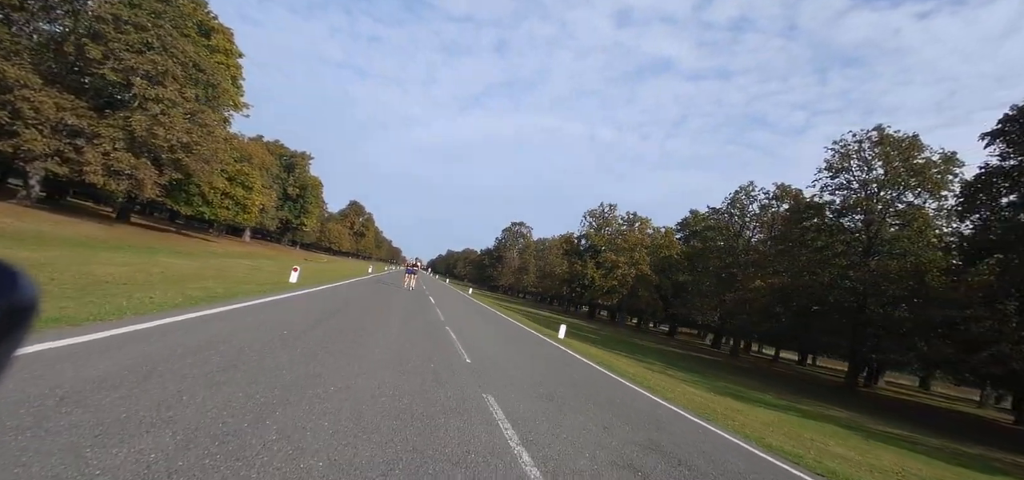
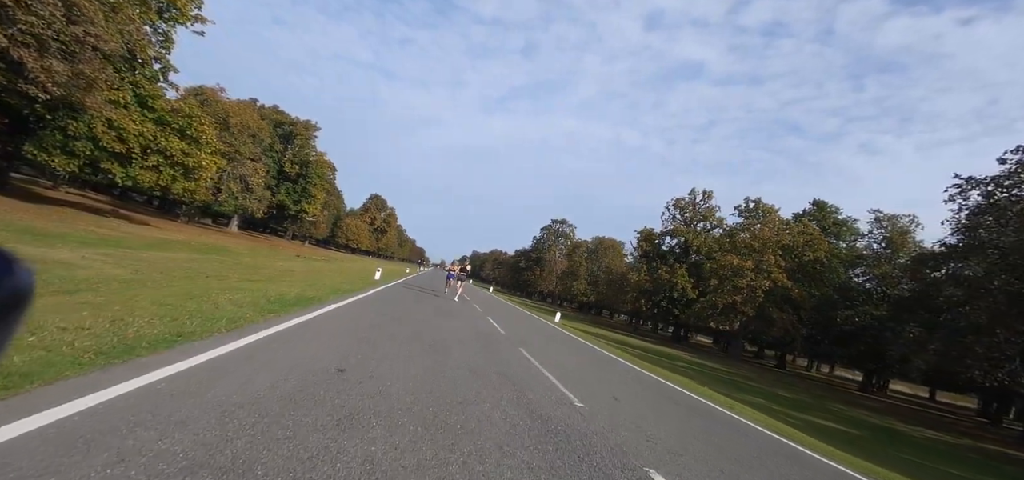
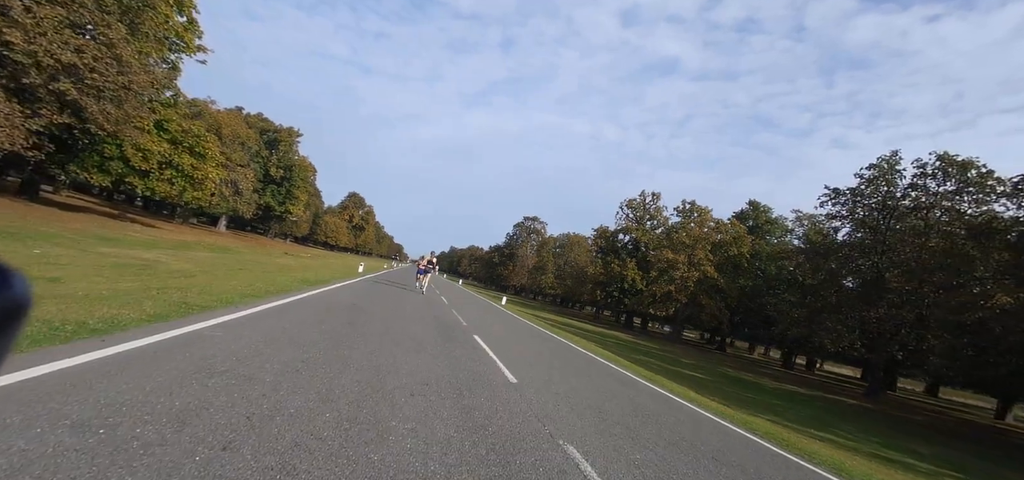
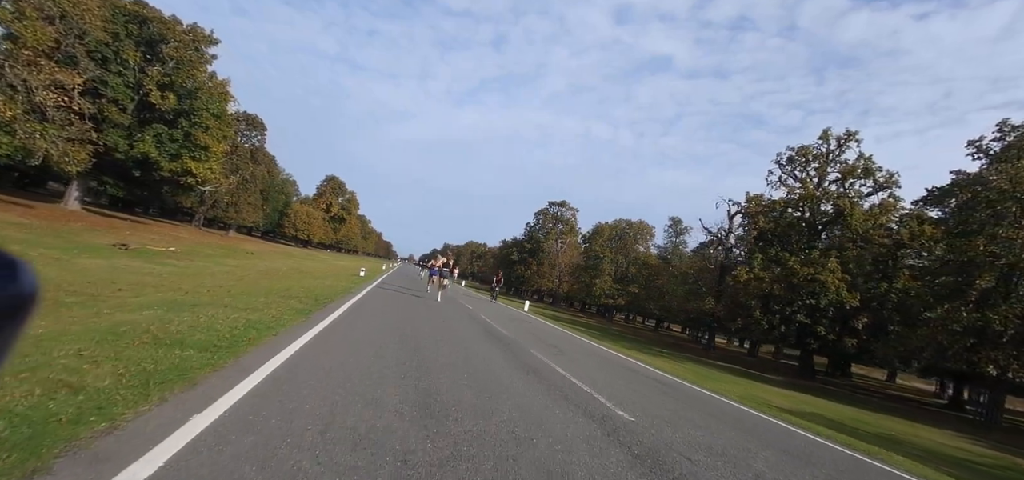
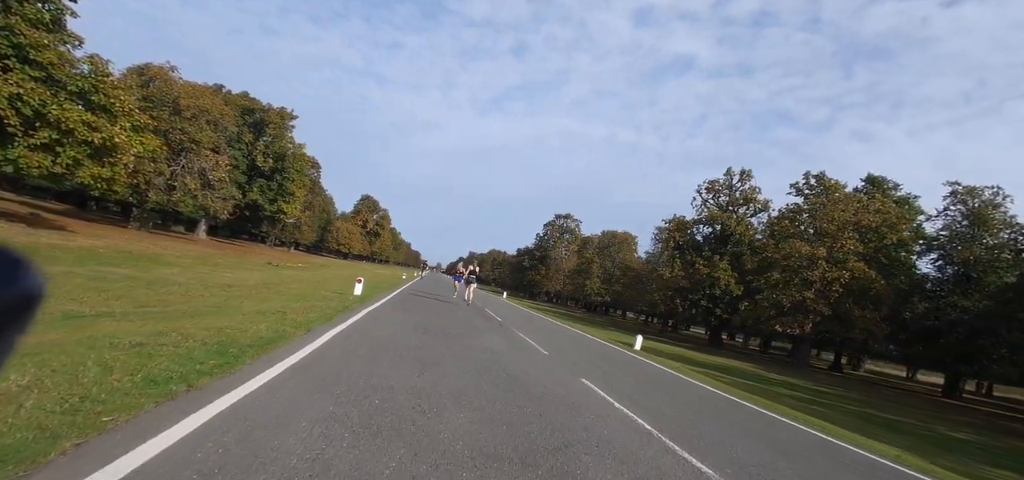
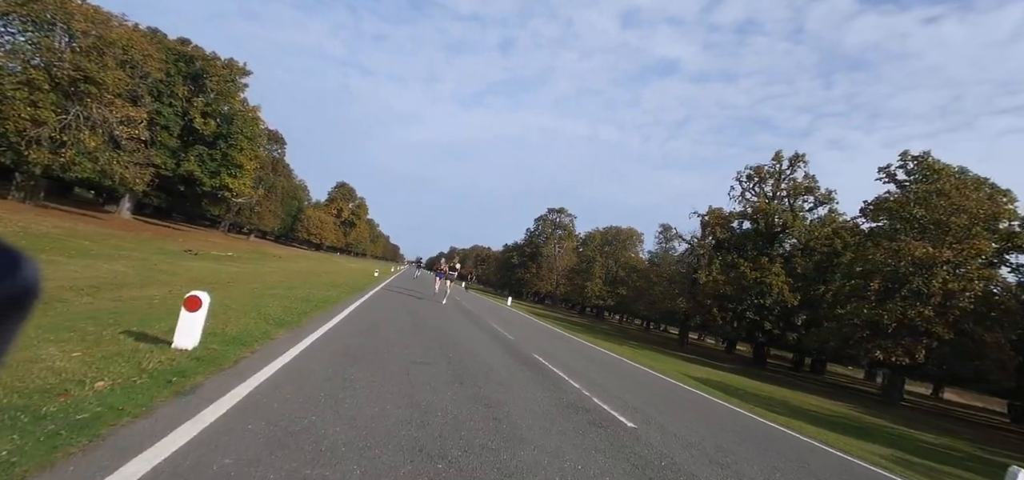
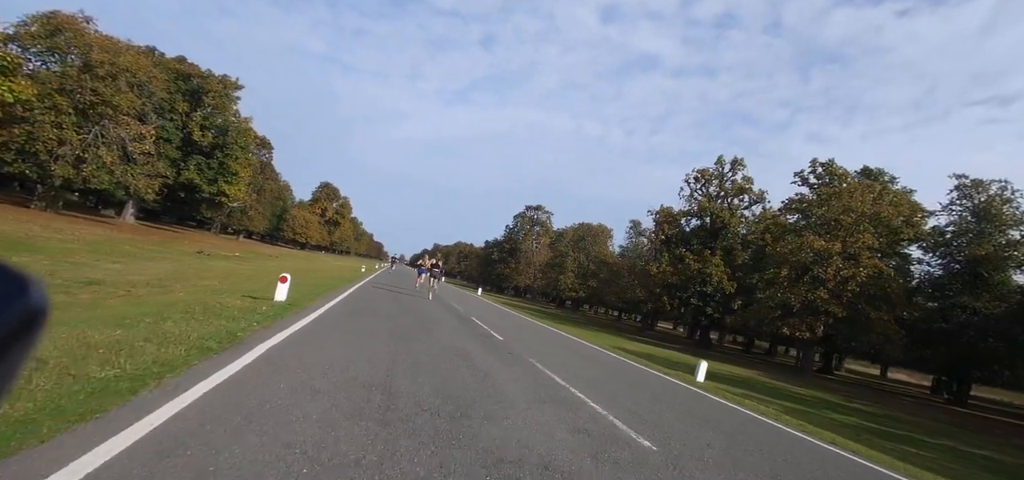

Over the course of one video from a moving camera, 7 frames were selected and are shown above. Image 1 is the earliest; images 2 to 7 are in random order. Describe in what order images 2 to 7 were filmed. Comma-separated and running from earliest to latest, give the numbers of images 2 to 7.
3, 2, 5, 7, 6, 4
